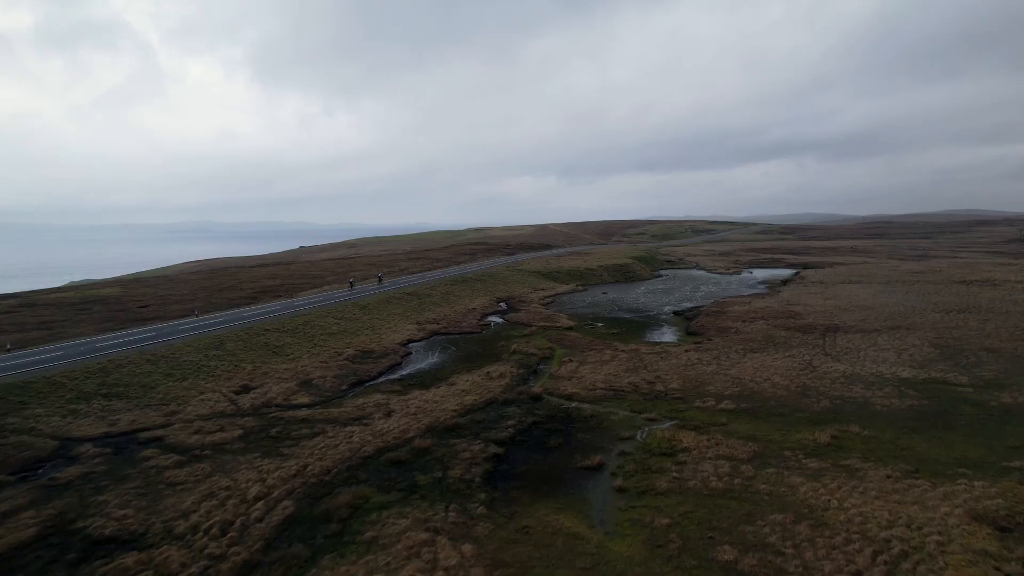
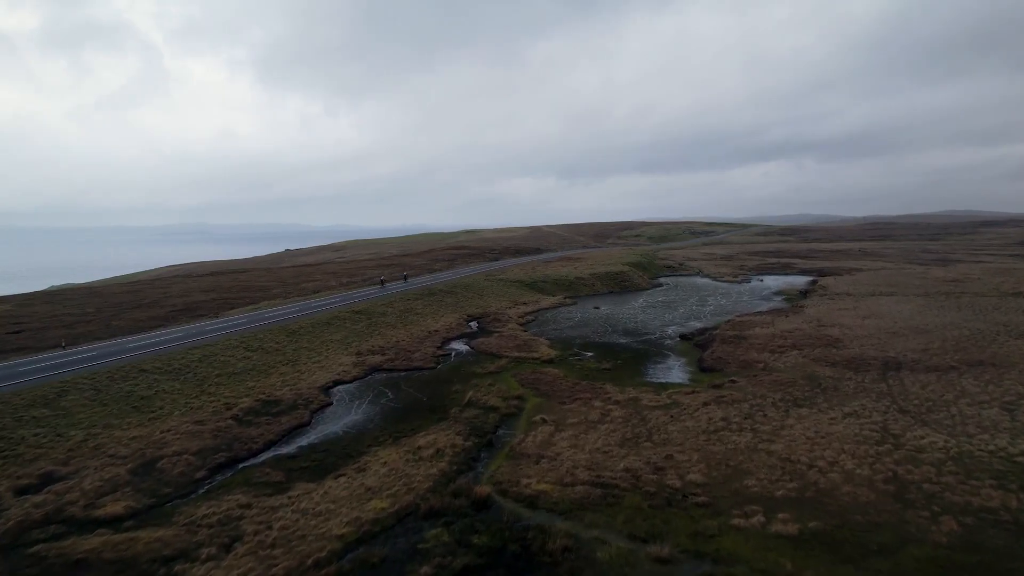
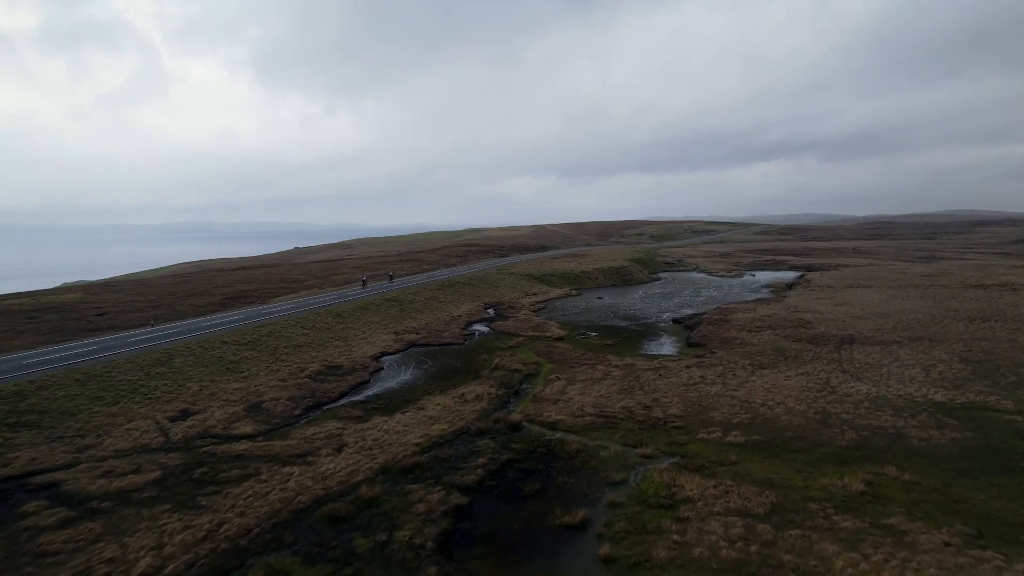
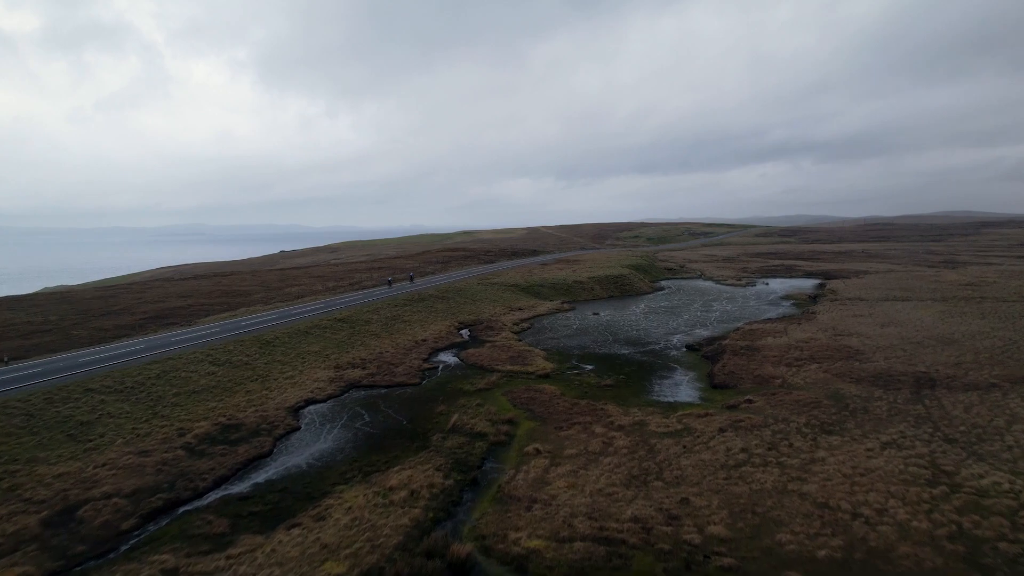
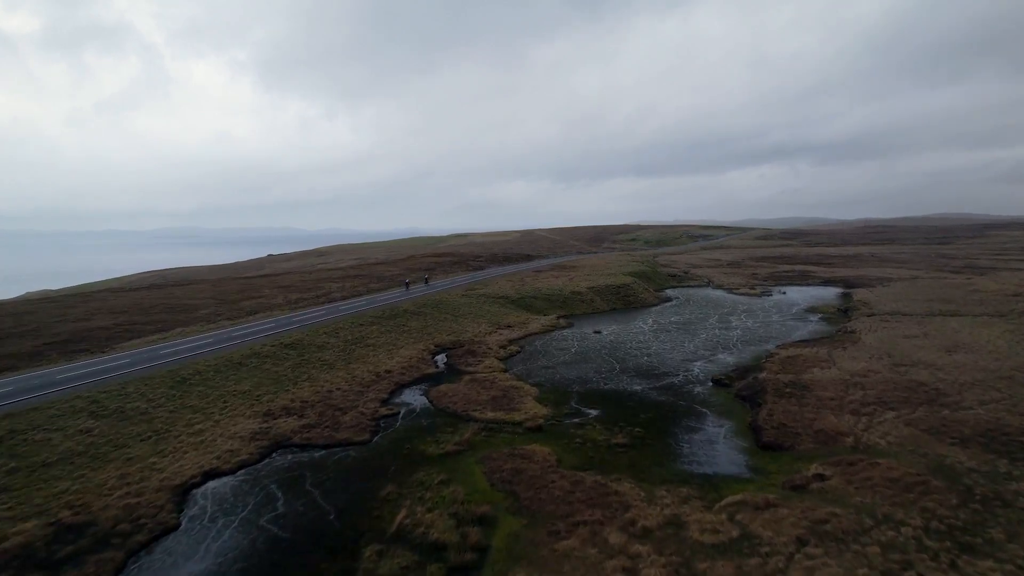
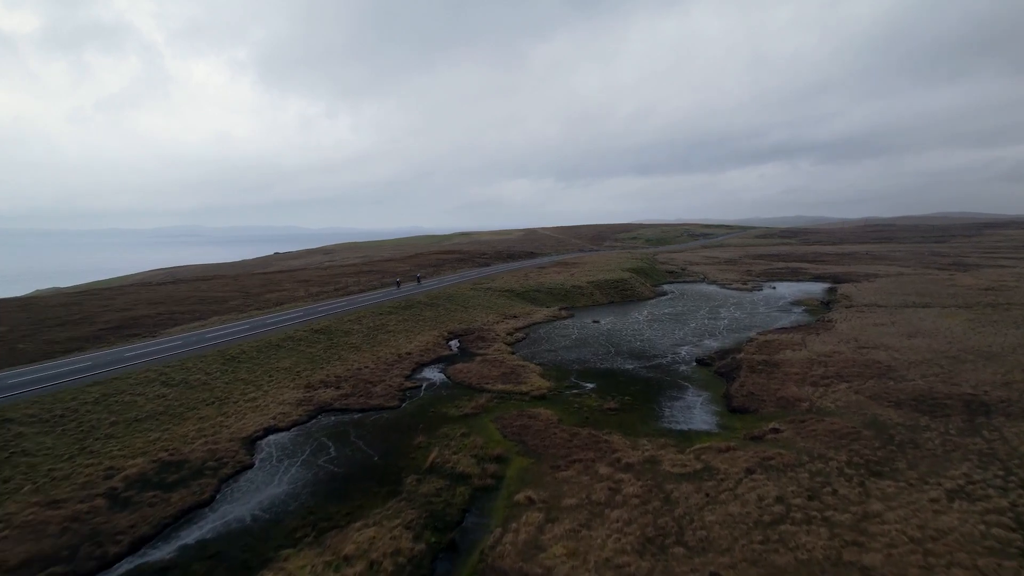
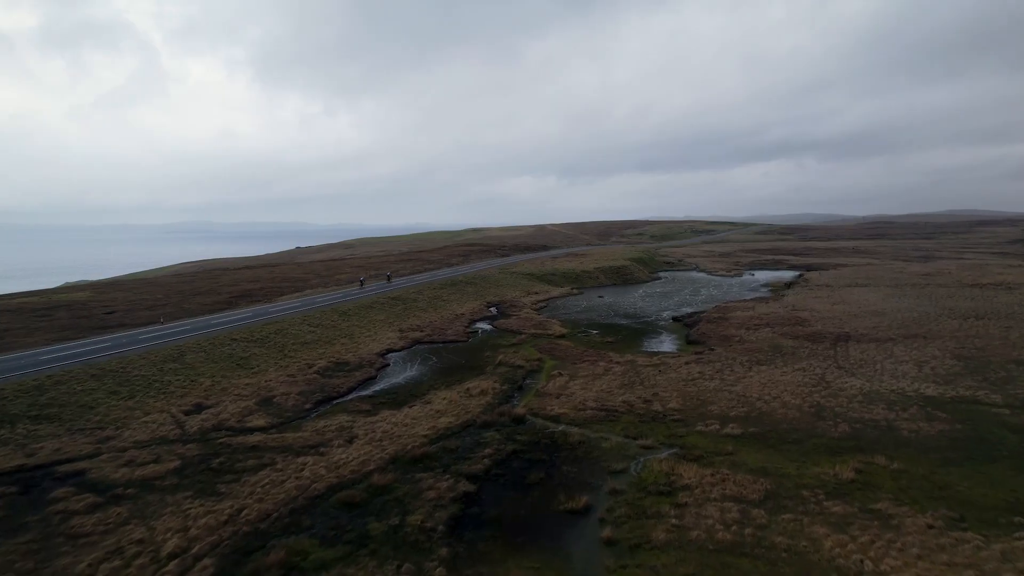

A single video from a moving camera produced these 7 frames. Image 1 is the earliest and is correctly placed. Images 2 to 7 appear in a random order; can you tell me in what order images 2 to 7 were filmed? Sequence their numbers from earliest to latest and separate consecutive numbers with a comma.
7, 3, 2, 4, 6, 5
